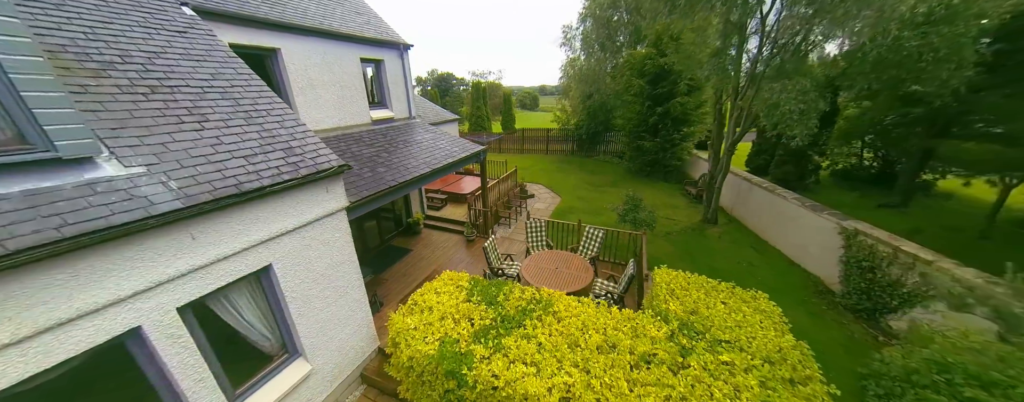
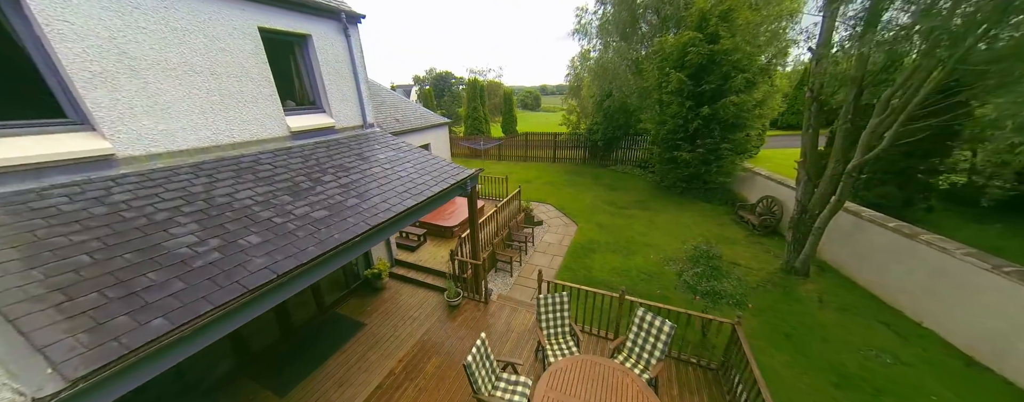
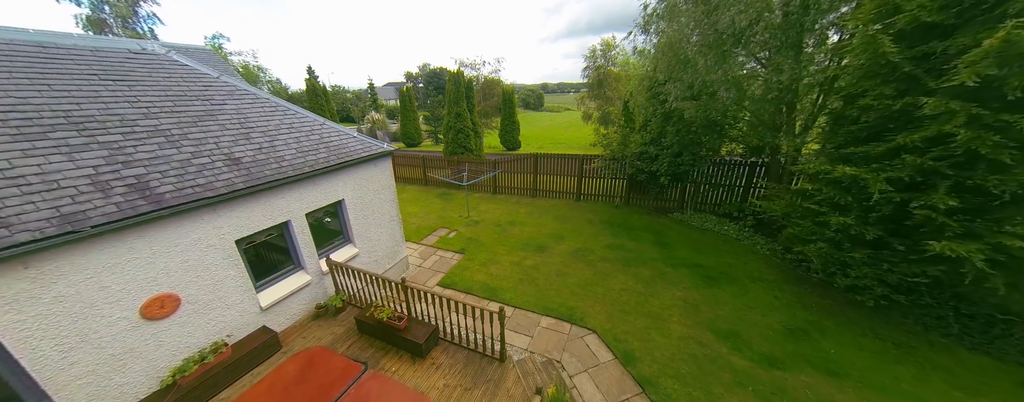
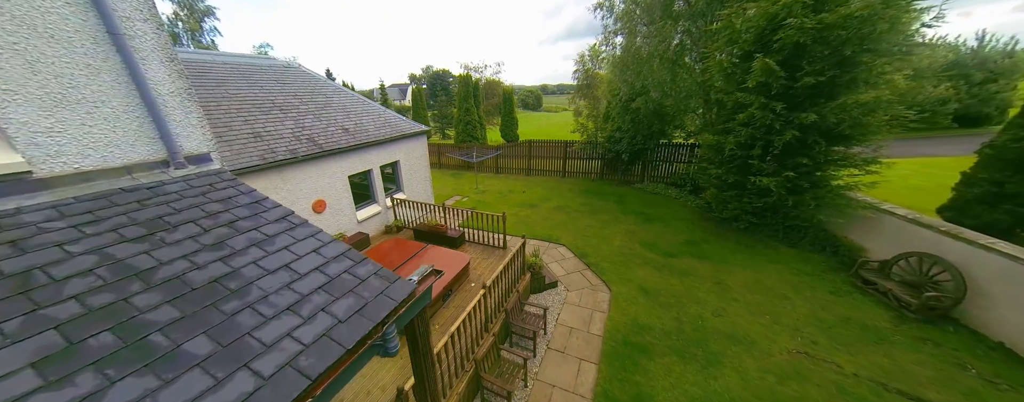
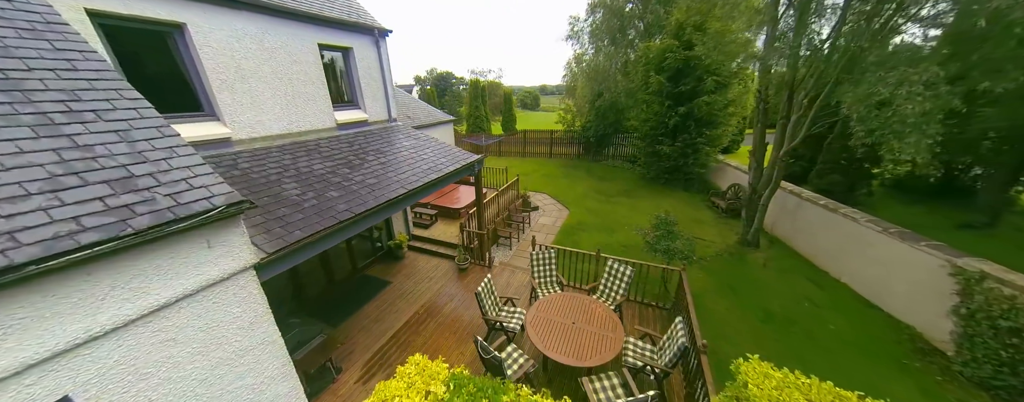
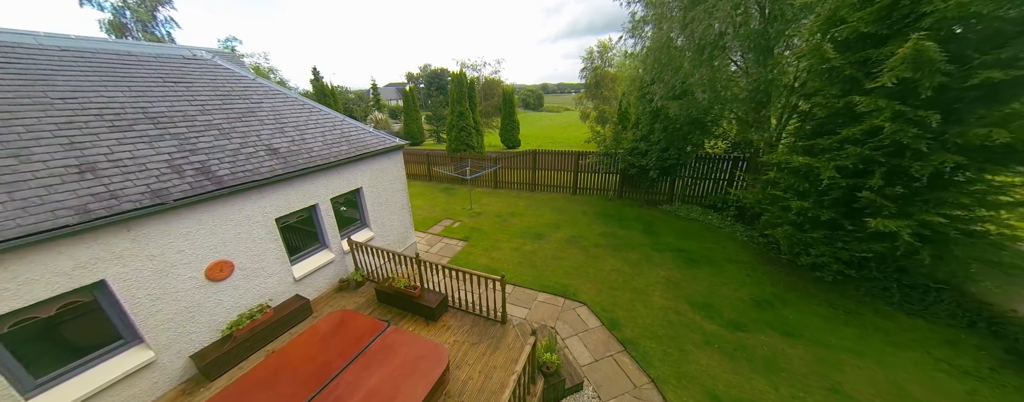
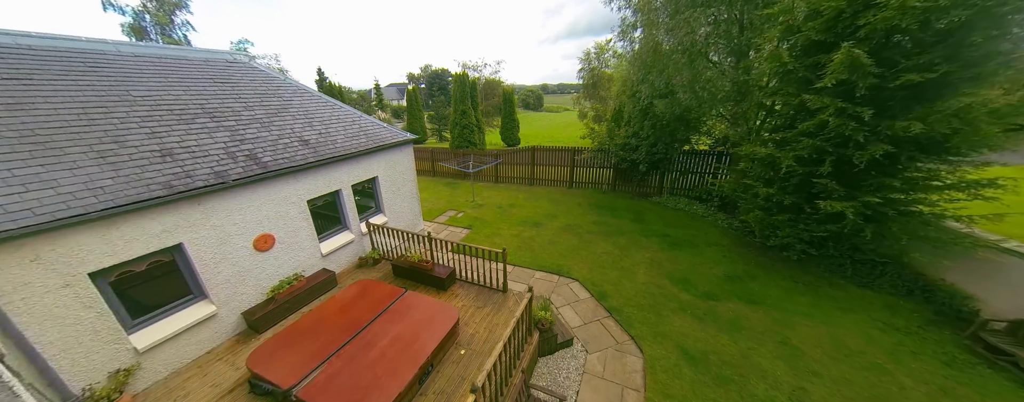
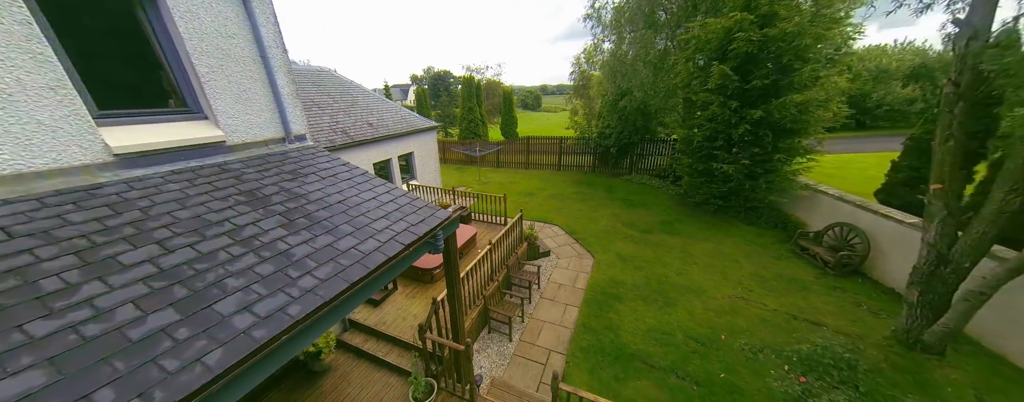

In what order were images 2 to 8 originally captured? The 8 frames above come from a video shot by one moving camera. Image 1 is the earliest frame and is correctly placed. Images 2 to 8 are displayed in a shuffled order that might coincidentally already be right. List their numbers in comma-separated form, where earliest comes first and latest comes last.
5, 2, 8, 4, 7, 6, 3
